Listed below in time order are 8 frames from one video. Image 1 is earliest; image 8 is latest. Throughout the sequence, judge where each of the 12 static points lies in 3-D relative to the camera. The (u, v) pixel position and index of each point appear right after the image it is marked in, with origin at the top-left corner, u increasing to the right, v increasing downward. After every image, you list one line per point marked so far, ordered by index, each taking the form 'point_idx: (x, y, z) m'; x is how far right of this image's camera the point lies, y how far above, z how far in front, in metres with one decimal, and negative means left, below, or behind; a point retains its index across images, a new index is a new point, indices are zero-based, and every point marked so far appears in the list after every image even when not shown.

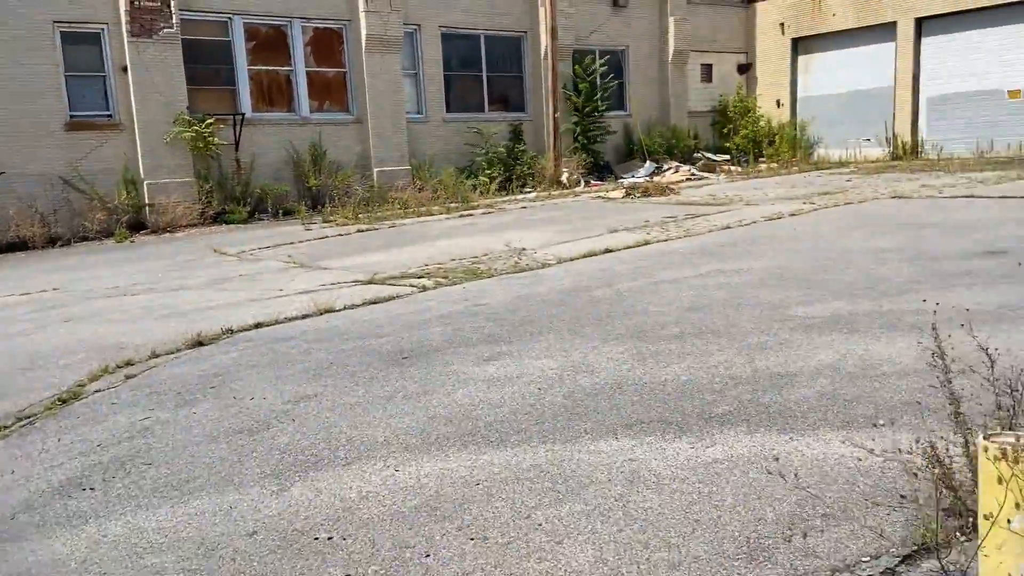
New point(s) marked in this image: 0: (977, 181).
0: (+8.9, +2.1, +15.4) m
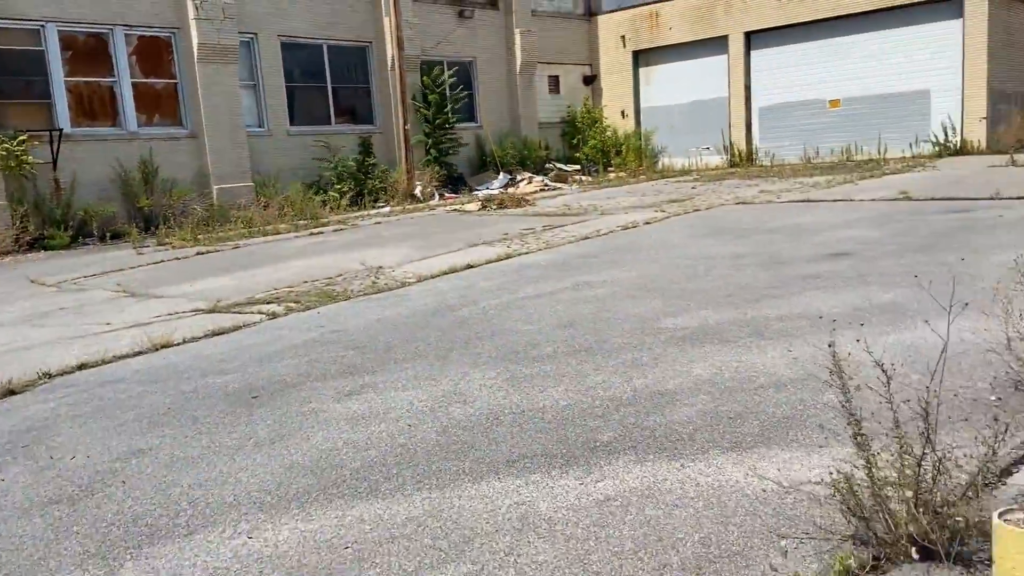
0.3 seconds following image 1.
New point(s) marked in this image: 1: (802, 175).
0: (+6.0, +2.1, +16.4) m
1: (+6.8, +2.6, +18.9) m
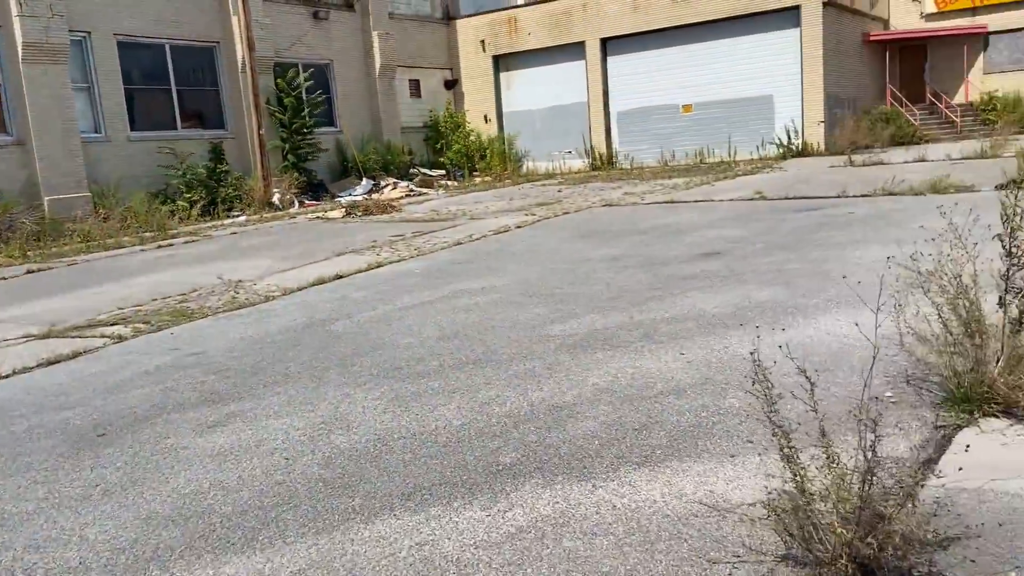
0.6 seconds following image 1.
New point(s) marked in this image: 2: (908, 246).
0: (+3.3, +2.1, +16.9) m
1: (+3.6, +2.7, +19.5) m
2: (+3.4, +0.4, +7.1) m
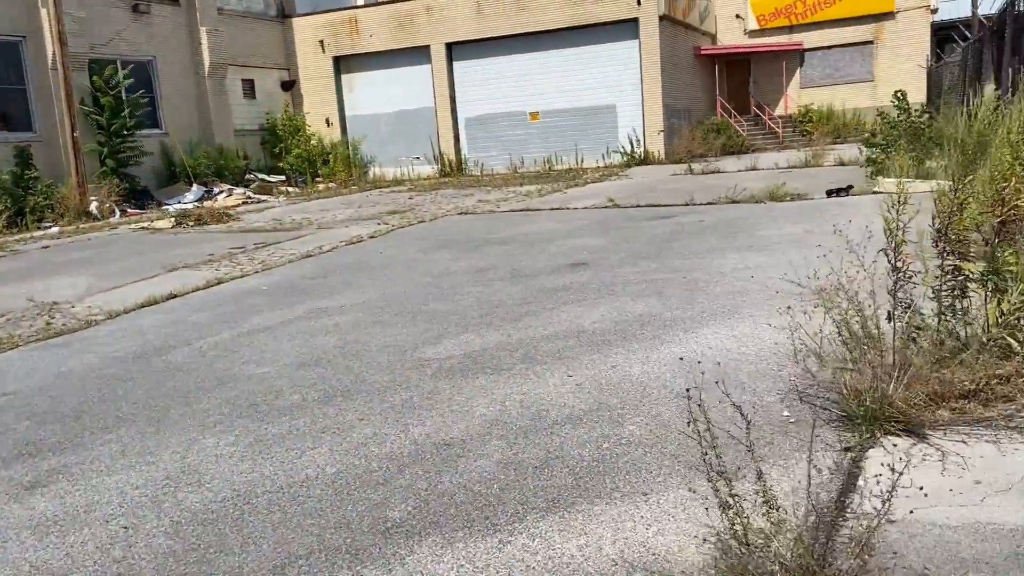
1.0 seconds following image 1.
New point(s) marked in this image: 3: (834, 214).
0: (+0.2, +2.0, +16.9) m
1: (0.0, +2.5, +19.5) m
2: (+2.3, +0.3, +7.3) m
3: (+3.6, +0.8, +9.1) m
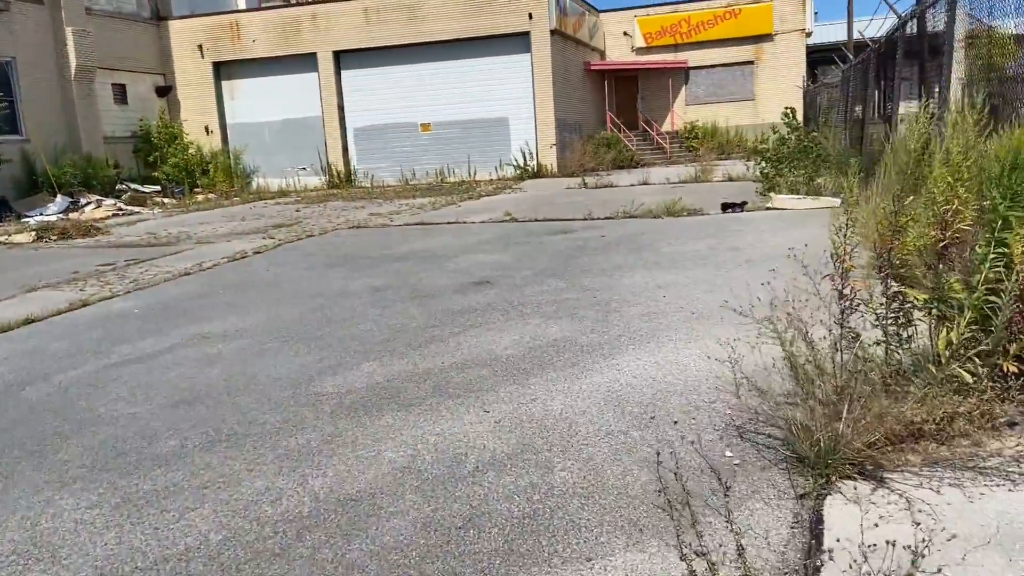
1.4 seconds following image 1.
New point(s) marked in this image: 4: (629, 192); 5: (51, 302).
0: (-2.0, +1.6, +16.4) m
1: (-2.5, +2.1, +18.9) m
2: (+1.4, +0.2, +7.1) m
3: (+2.5, +0.6, +9.1) m
4: (+2.2, +1.8, +15.3) m
5: (-4.5, -0.2, +8.0) m
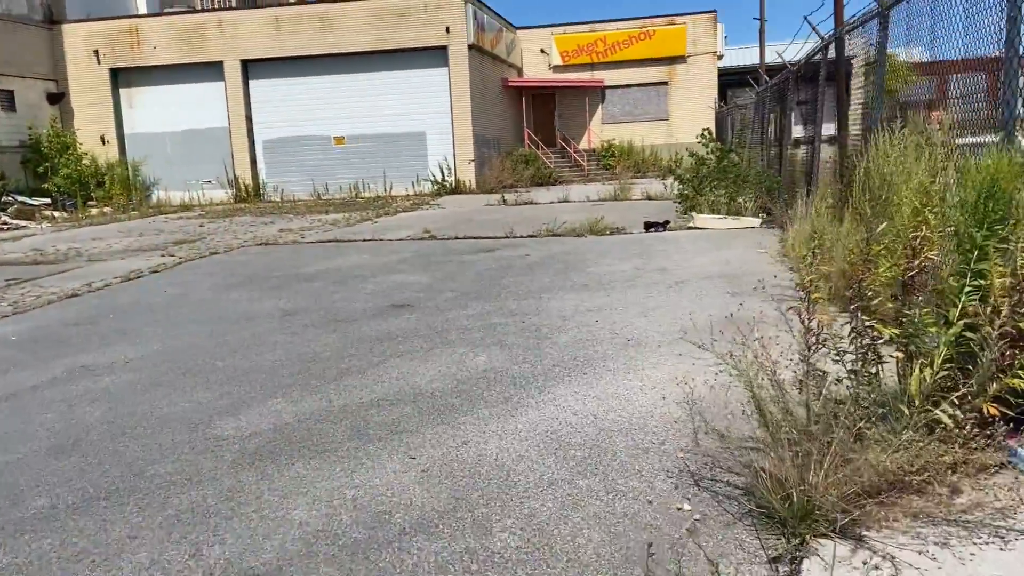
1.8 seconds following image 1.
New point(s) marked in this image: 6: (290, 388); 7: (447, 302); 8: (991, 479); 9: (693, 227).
0: (-3.6, +1.3, +15.7) m
1: (-4.4, +1.7, +18.2) m
2: (+0.8, 0.0, +6.9) m
3: (+1.6, +0.4, +9.0) m
4: (+0.7, +1.5, +15.1) m
5: (-5.2, -0.4, +7.1) m
6: (-1.3, -0.6, +4.7) m
7: (-0.6, -0.1, +7.0) m
8: (+1.5, -0.6, +2.6) m
9: (+2.4, +0.8, +10.9) m
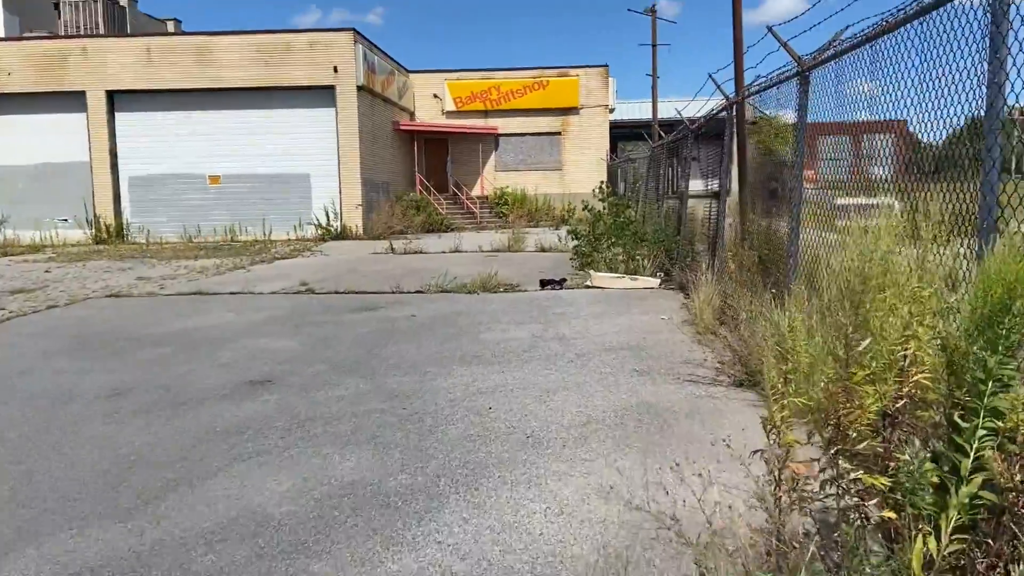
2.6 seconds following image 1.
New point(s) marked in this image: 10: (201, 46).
0: (-5.6, +0.3, +14.3) m
1: (-6.7, +0.6, +16.7) m
2: (-0.1, -0.6, +6.1) m
3: (+0.4, -0.3, +8.3) m
4: (-1.3, +0.5, +14.3) m
5: (-6.1, -0.9, +5.5) m
6: (-1.9, -1.0, +3.6) m
7: (-1.5, -0.7, +6.0) m
8: (+1.2, -1.0, +1.9) m
9: (+1.0, 0.0, +10.3) m
10: (-7.6, +5.9, +19.9) m
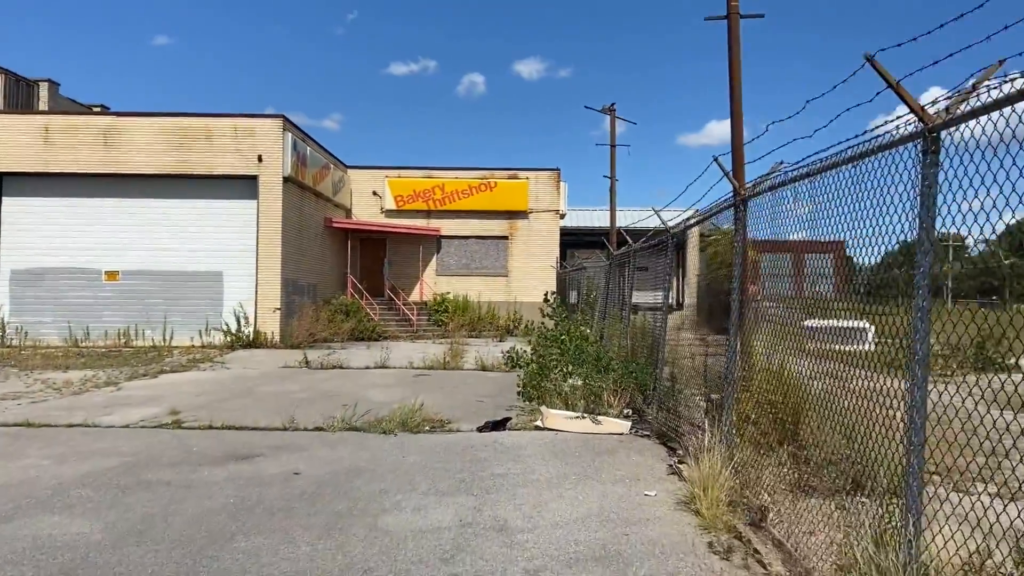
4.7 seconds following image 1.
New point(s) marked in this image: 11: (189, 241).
0: (-6.5, -1.4, +11.6) m
1: (-7.8, -1.4, +13.9) m
2: (-0.6, -1.4, +3.6) m
3: (-0.1, -1.4, +5.9) m
4: (-2.2, -1.3, +11.9) m
5: (-6.5, -1.4, +2.6) m
6: (-2.1, -1.4, +1.0) m
7: (-1.9, -1.4, +3.5) m
8: (+1.1, -1.3, -0.4) m
9: (+0.3, -1.4, +8.0) m
10: (-8.8, +3.5, +17.7) m
11: (-7.1, +1.1, +18.0) m
